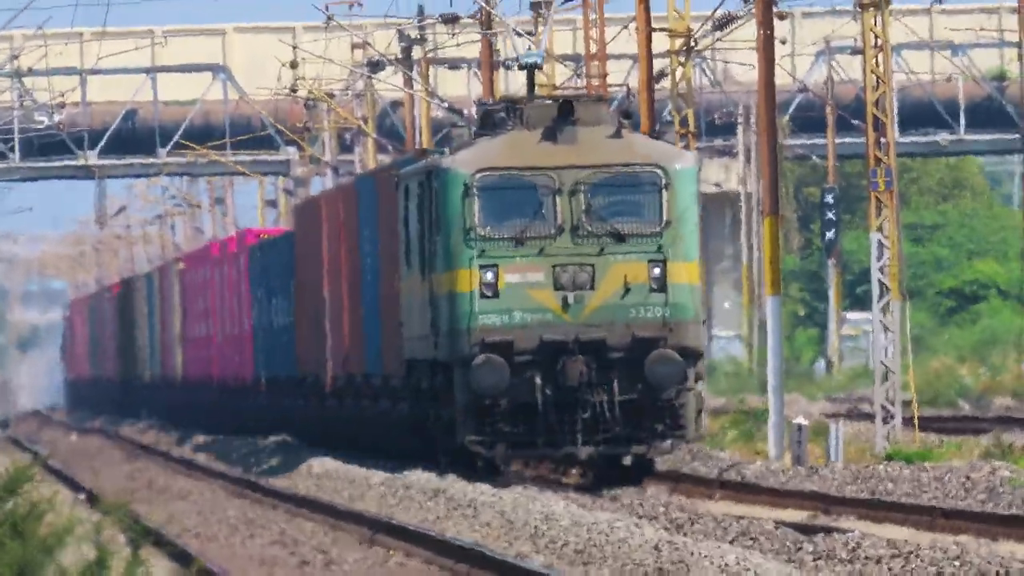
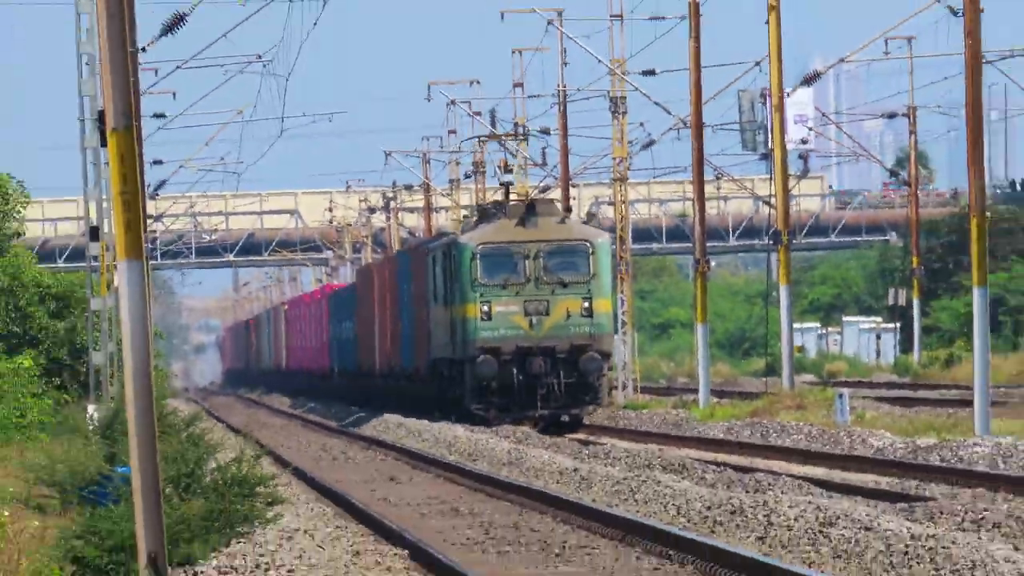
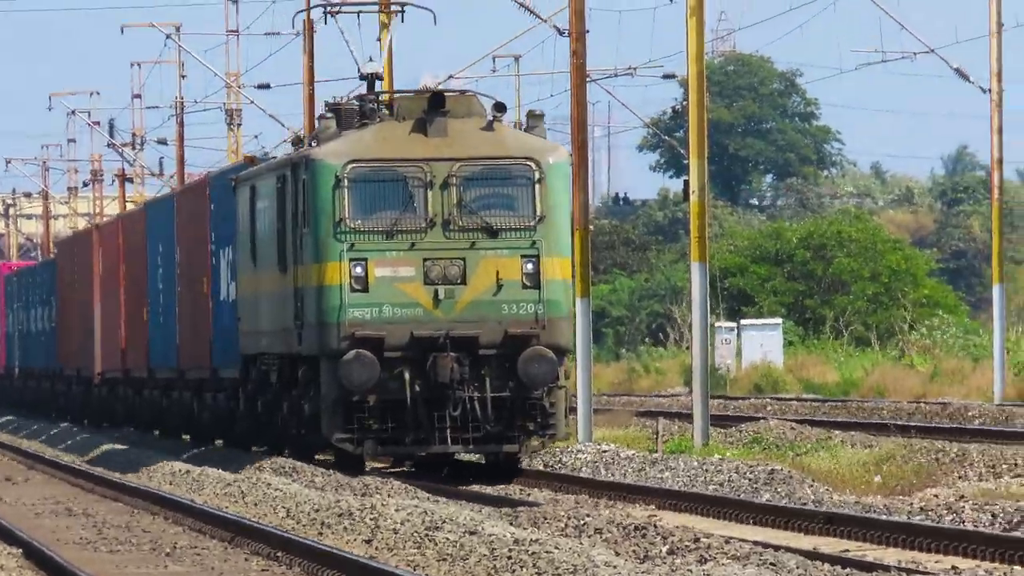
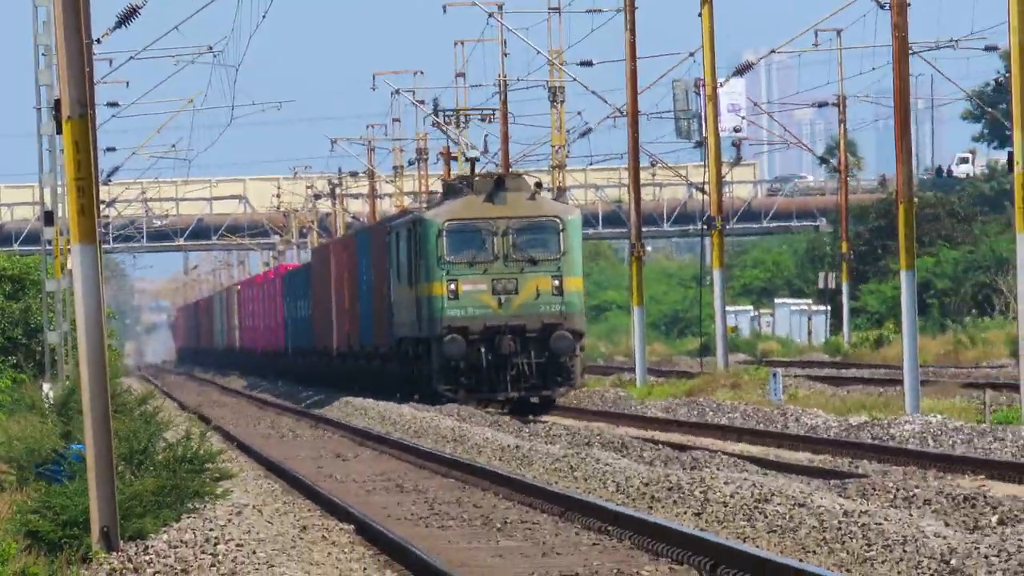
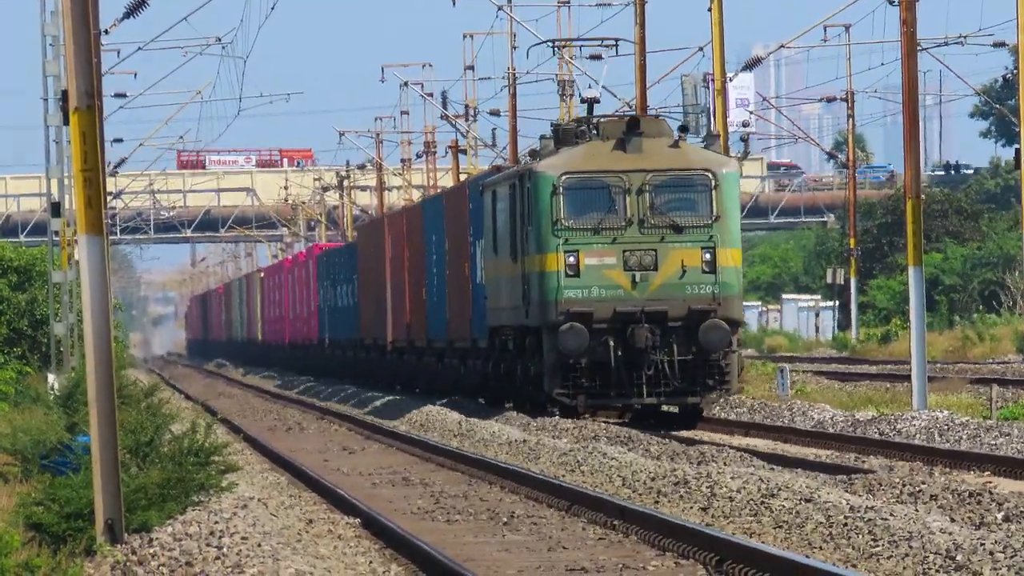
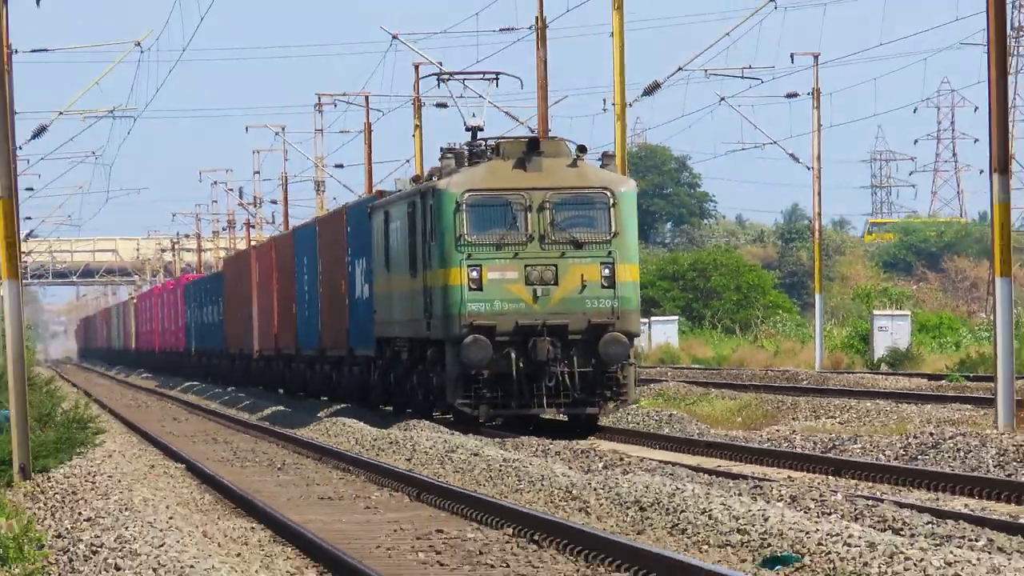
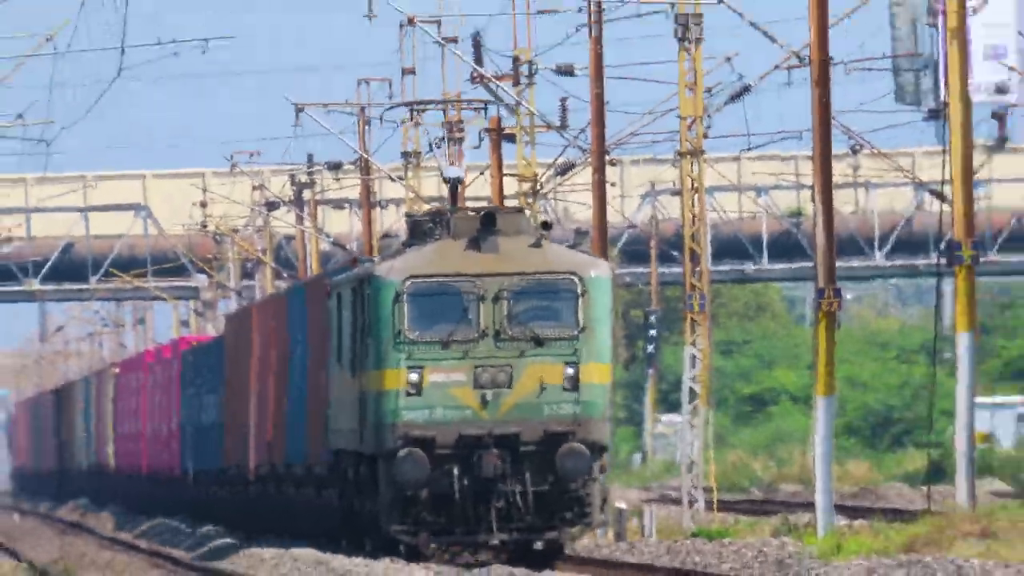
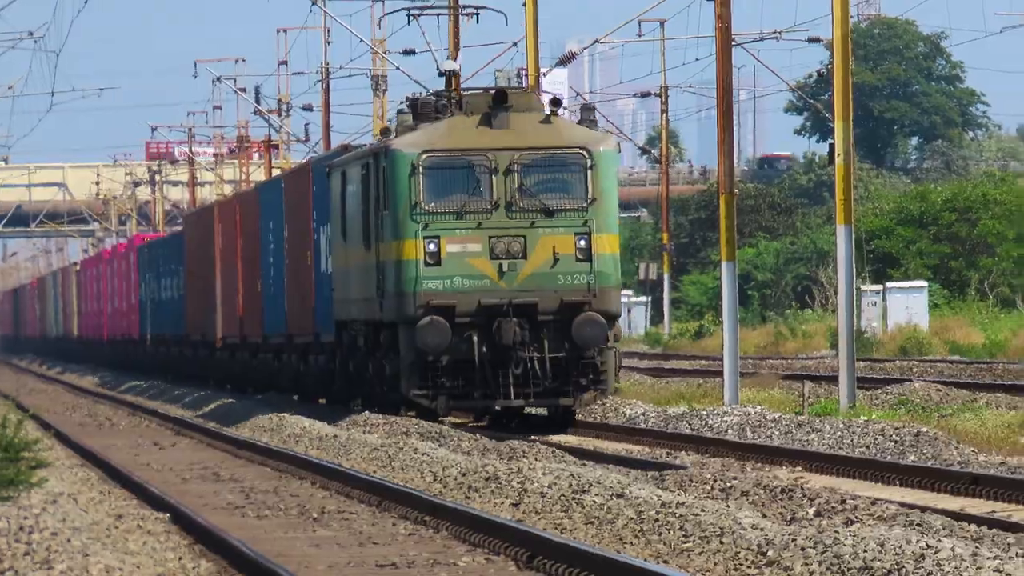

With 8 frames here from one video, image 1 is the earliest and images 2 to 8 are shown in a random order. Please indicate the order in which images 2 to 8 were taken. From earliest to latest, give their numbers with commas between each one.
7, 2, 4, 5, 8, 3, 6
